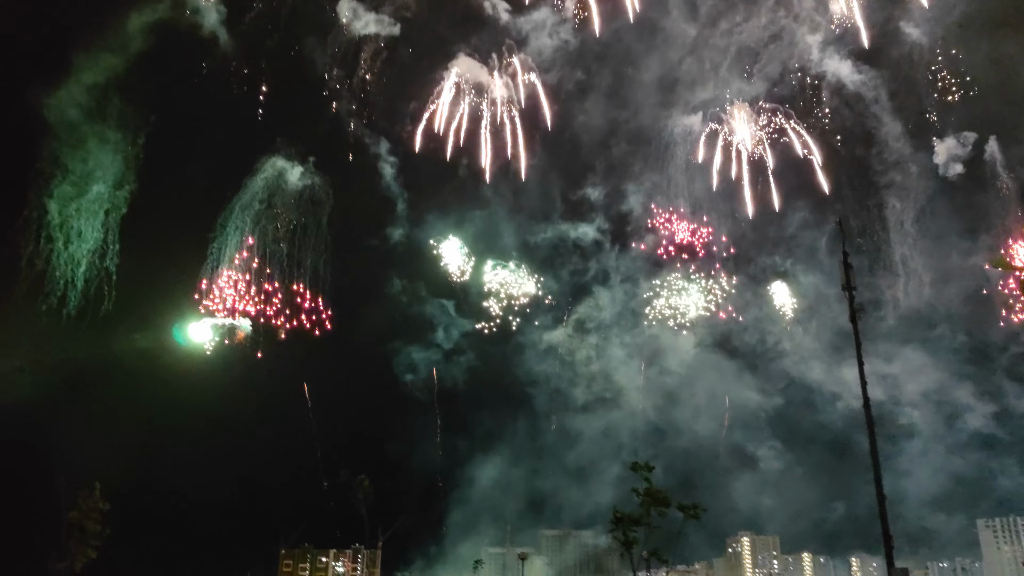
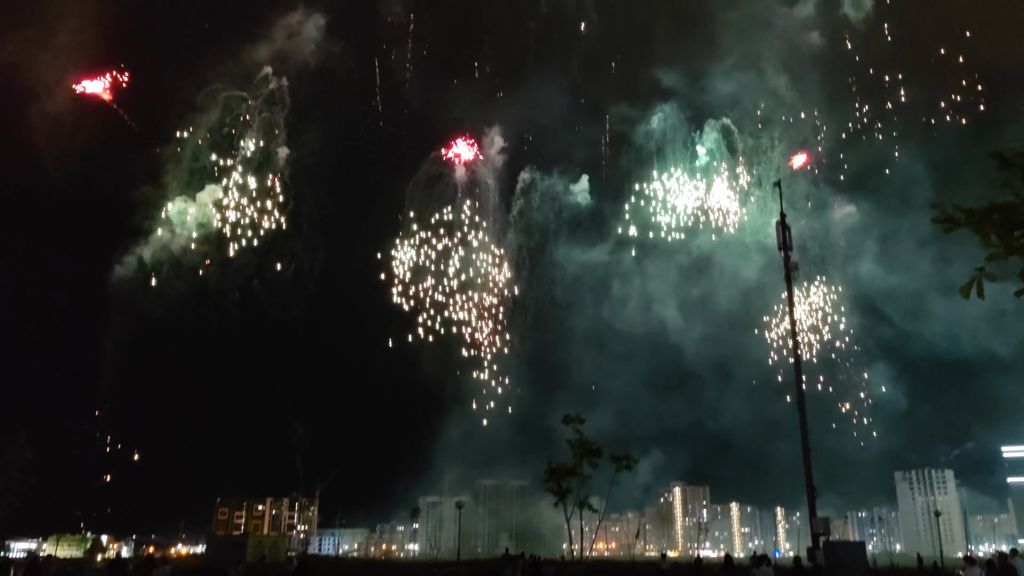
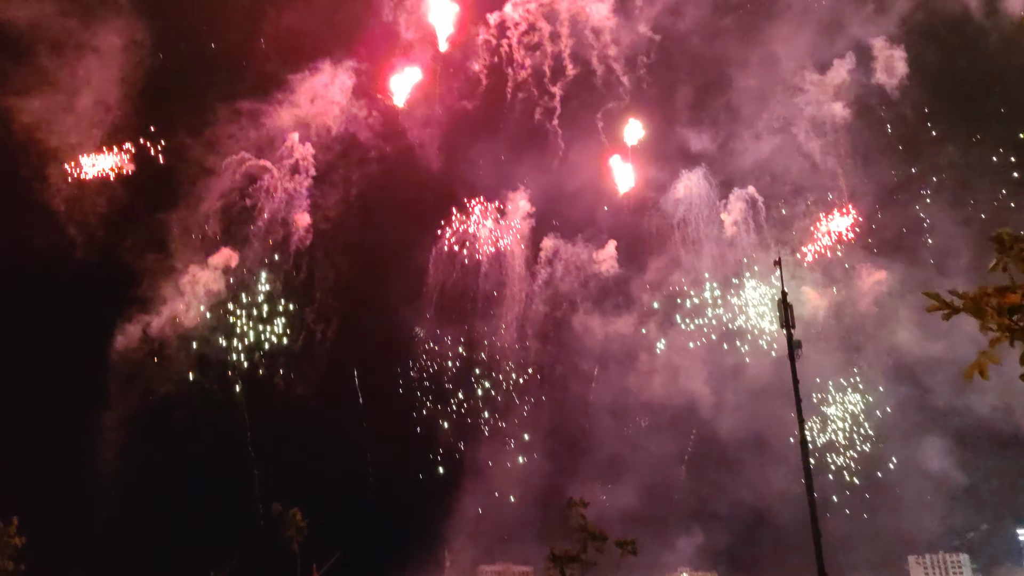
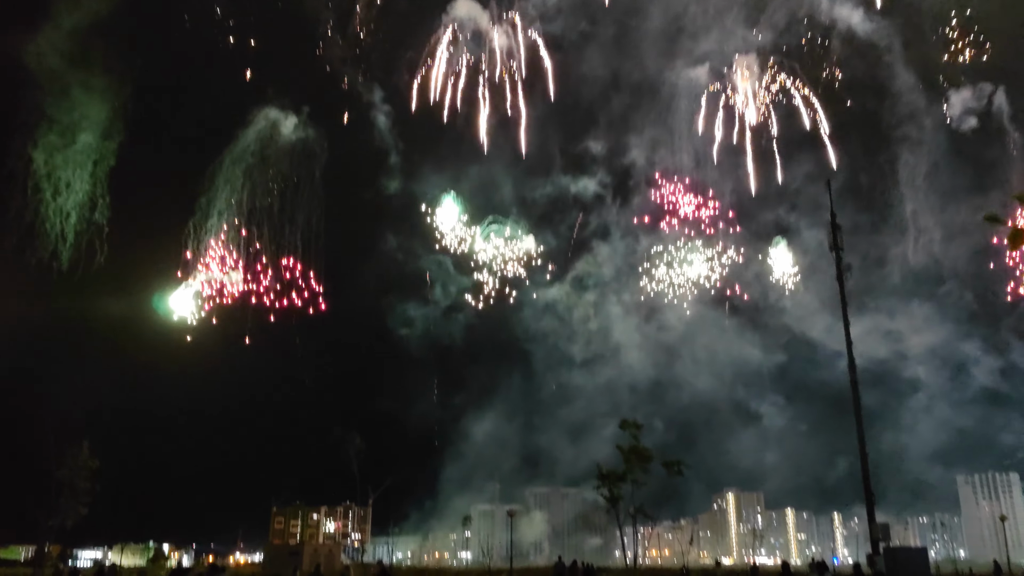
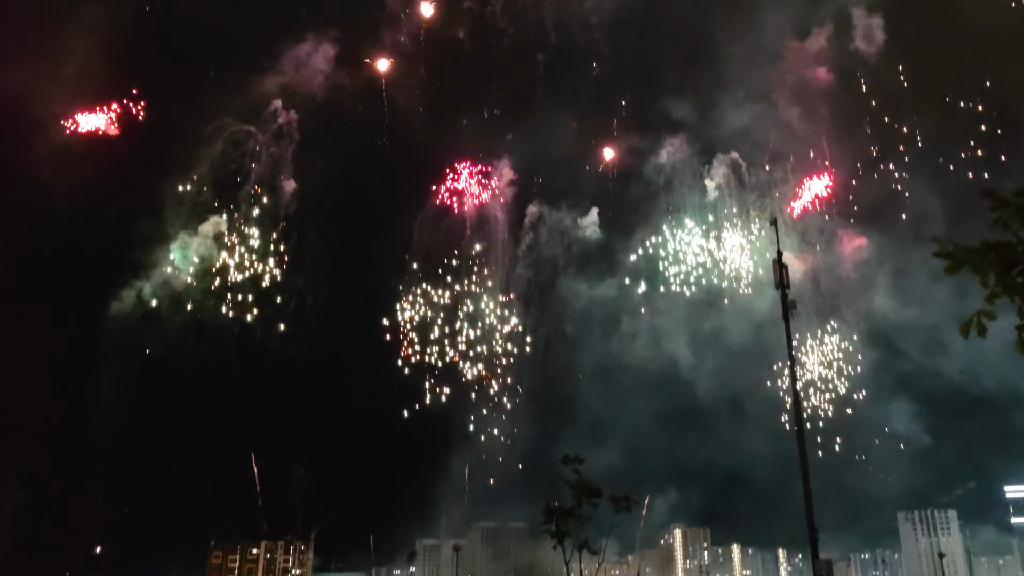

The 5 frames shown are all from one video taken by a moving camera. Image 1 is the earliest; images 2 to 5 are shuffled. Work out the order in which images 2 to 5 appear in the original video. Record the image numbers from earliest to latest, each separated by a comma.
4, 2, 5, 3
